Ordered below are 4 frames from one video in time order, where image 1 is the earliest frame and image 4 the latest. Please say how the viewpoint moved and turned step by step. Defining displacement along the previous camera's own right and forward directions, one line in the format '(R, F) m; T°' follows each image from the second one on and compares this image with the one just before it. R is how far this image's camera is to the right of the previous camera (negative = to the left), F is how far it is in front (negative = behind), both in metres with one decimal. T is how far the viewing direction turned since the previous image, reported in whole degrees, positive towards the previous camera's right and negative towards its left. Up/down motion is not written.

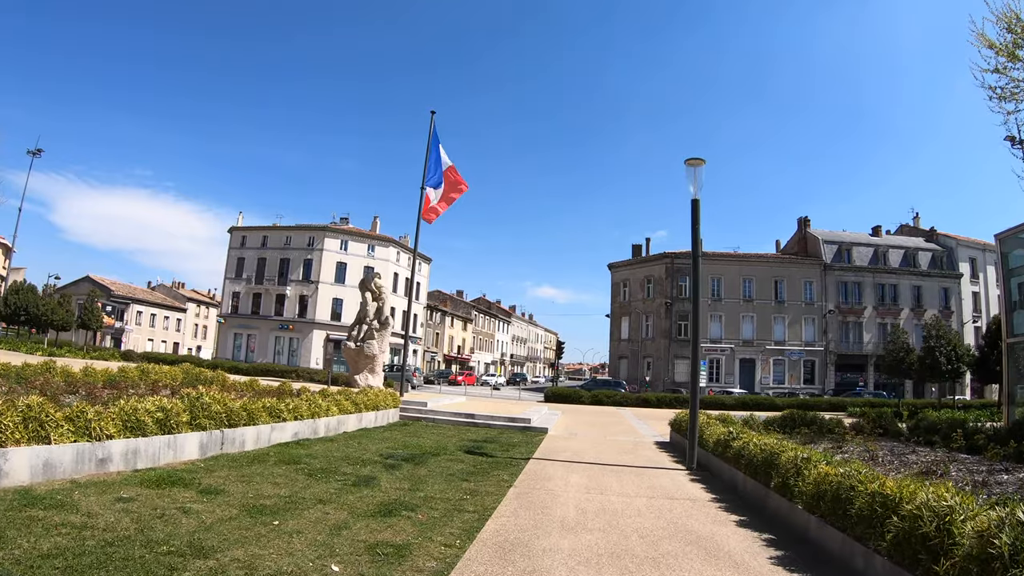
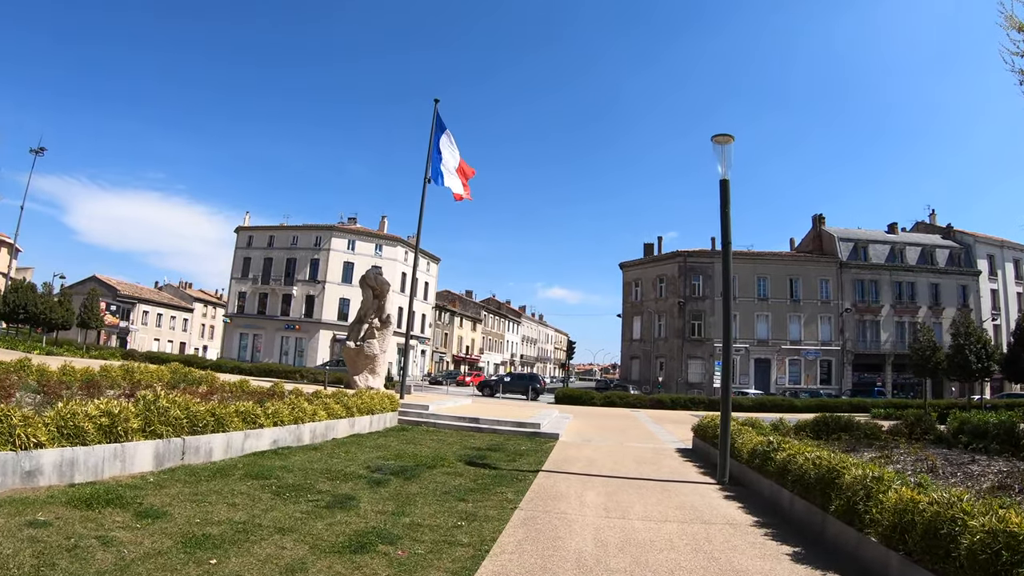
(0.0, +1.2) m; -1°
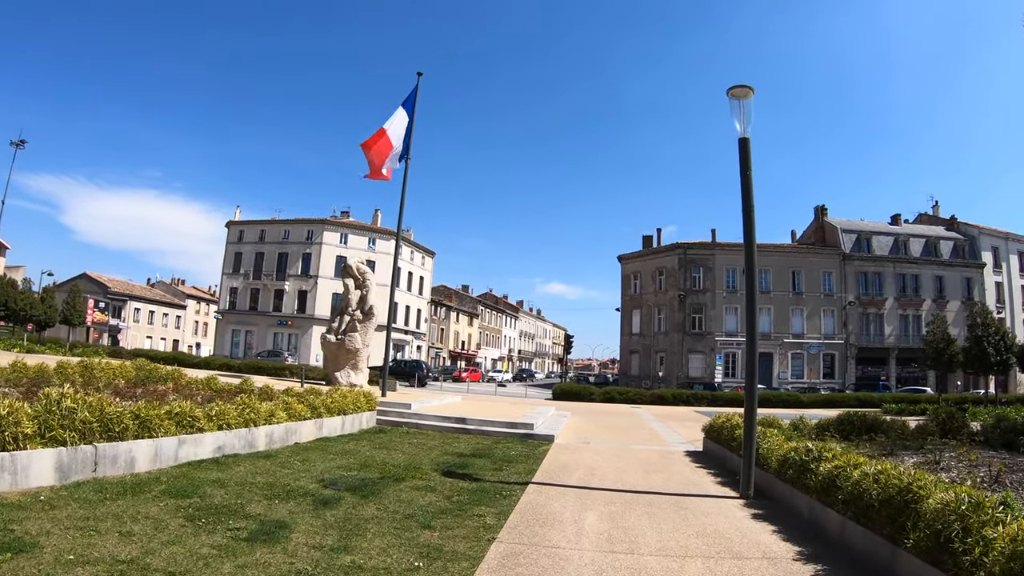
(+0.2, +1.3) m; 0°
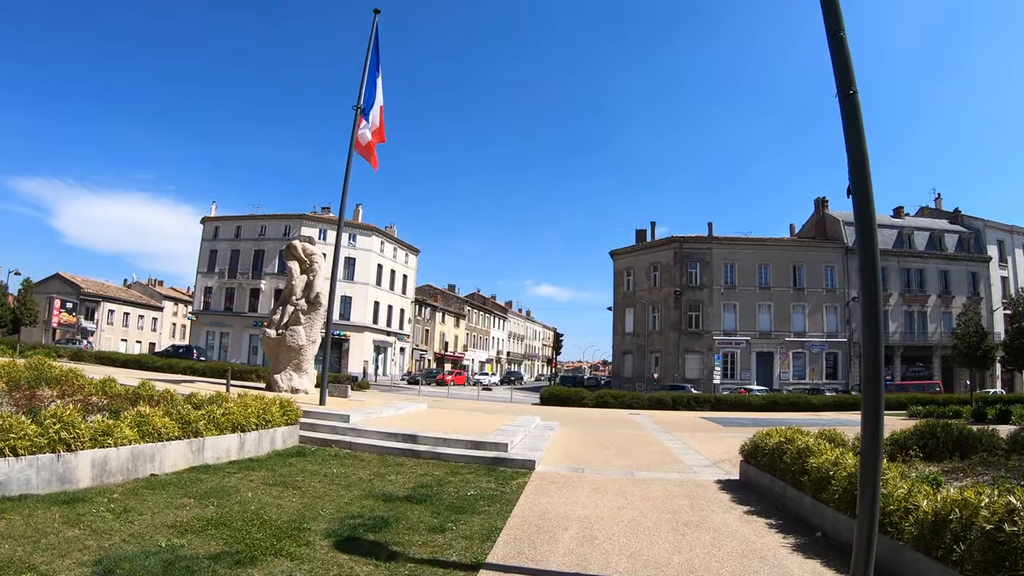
(+0.4, +3.1) m; +1°
